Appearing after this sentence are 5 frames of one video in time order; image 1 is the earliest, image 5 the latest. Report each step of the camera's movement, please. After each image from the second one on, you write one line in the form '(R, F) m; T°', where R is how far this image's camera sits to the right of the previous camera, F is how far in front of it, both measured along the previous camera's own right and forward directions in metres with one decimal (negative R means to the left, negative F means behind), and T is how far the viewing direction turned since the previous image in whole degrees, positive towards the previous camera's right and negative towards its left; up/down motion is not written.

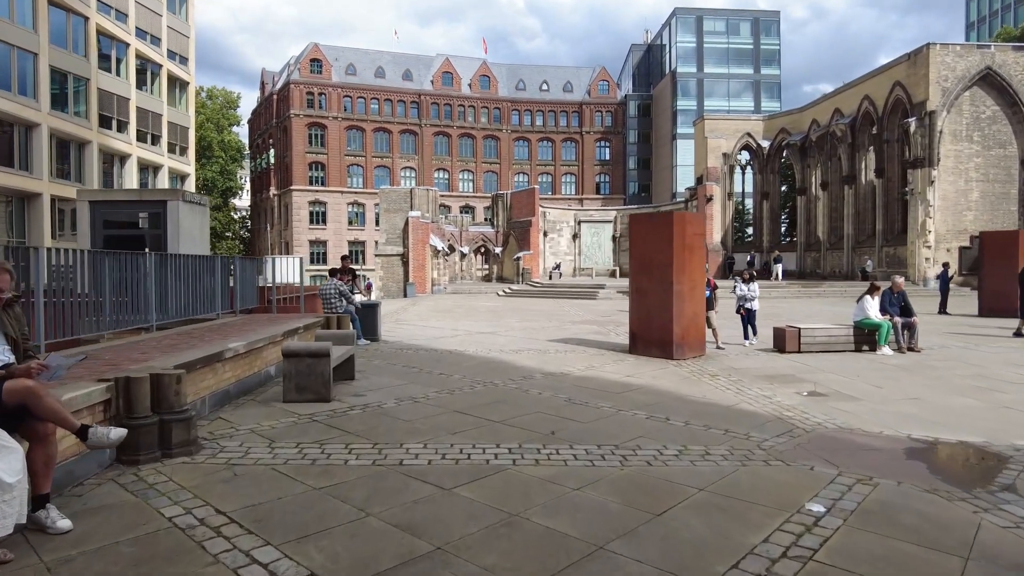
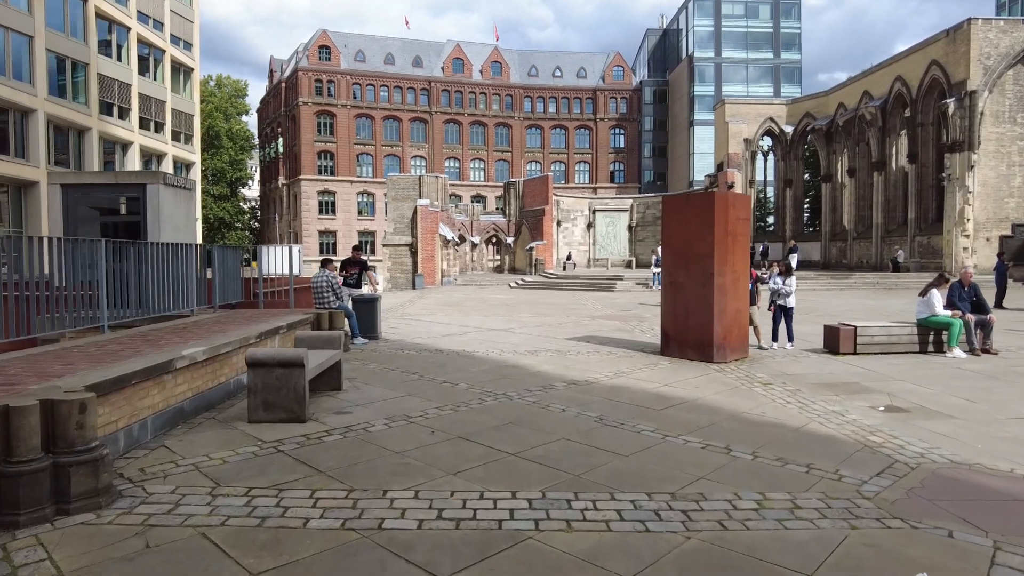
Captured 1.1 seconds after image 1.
(-0.1, +1.4) m; -1°
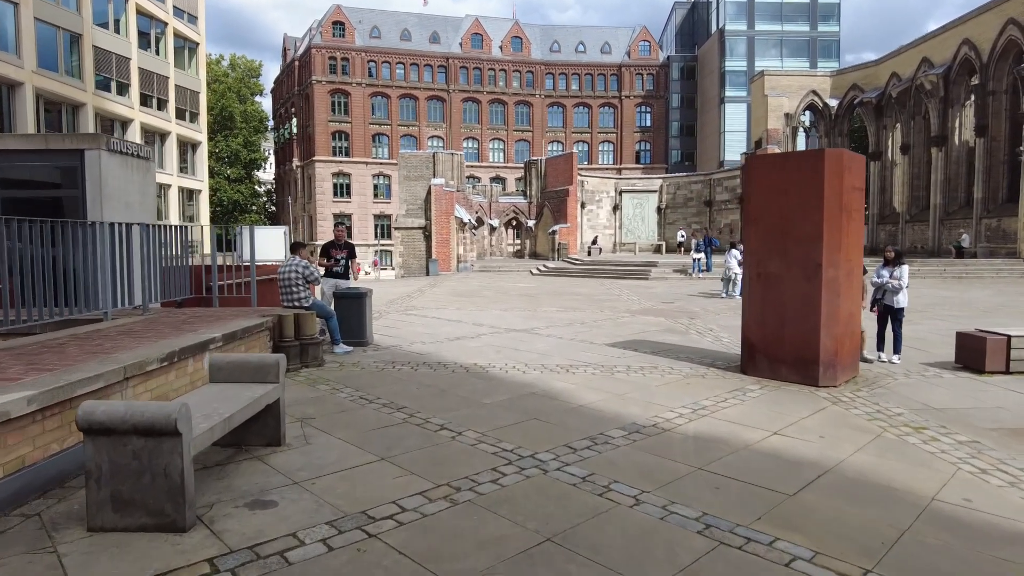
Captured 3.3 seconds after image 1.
(-0.1, +2.7) m; -2°
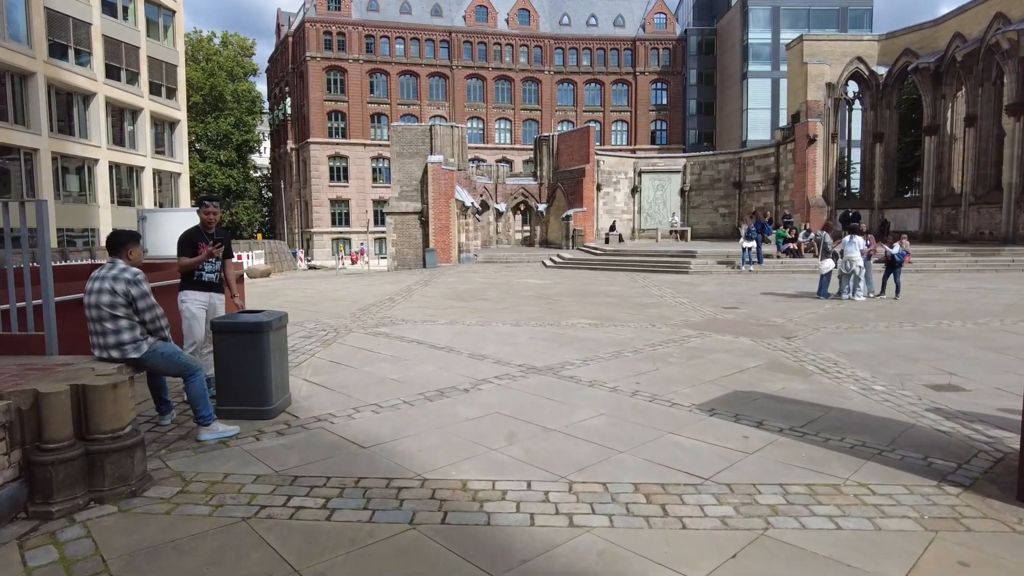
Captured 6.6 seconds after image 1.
(-0.1, +4.2) m; -1°
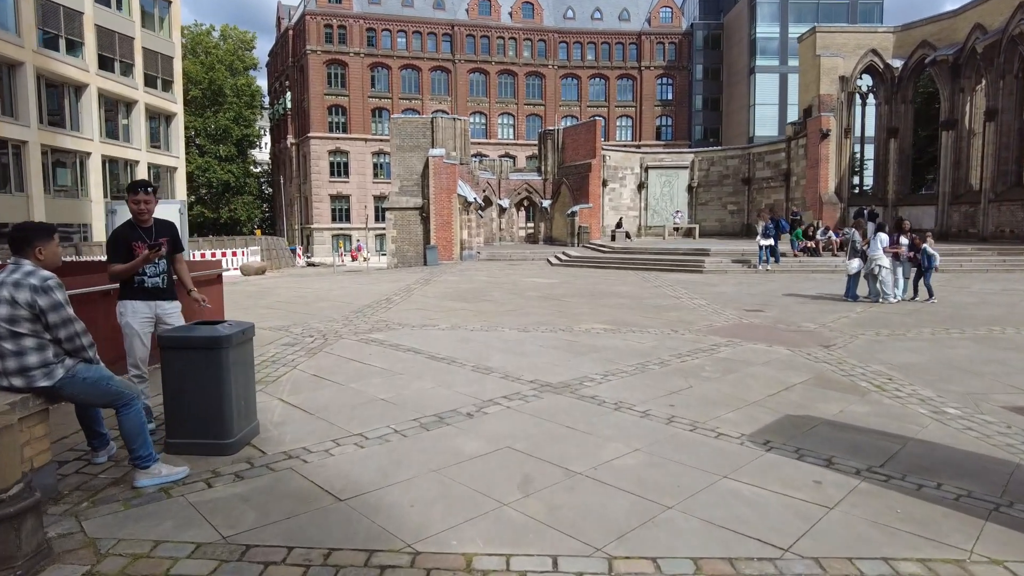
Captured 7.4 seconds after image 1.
(-0.1, +1.0) m; 0°
